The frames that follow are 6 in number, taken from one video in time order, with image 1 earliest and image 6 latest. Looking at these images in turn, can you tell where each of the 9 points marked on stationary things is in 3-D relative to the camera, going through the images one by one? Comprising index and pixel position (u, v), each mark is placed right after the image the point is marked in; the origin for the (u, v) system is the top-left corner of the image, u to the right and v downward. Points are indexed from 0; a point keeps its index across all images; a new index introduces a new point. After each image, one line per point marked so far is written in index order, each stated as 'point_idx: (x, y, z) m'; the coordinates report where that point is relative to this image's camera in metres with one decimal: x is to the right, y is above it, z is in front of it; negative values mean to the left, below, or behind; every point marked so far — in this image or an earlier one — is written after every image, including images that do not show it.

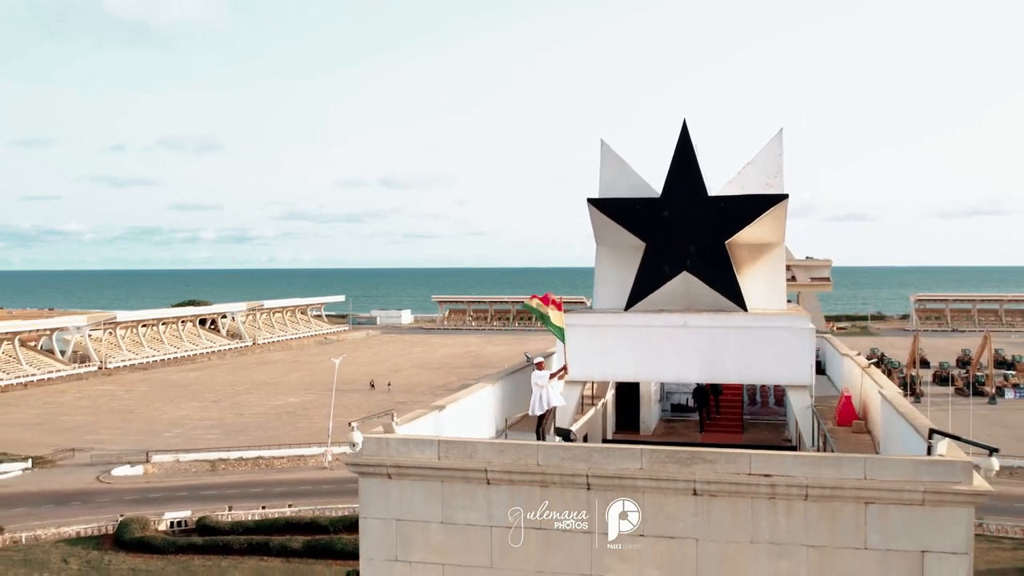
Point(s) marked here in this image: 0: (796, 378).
0: (+2.7, -0.8, +8.0) m
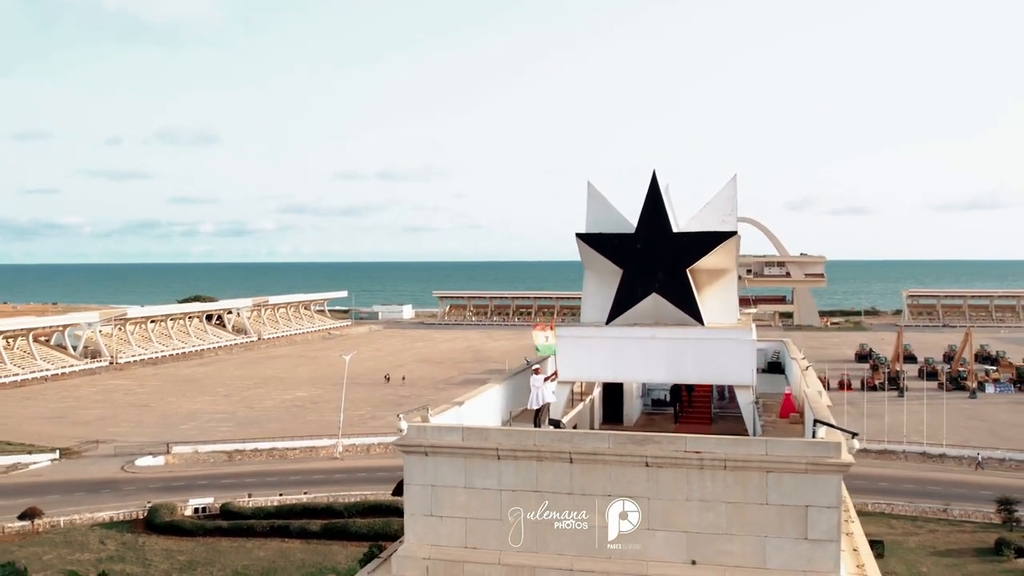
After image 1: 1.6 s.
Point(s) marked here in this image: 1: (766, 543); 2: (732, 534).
0: (+2.7, -1.0, +10.0) m
1: (+2.1, -2.1, +7.1) m
2: (+1.8, -2.0, +7.2) m
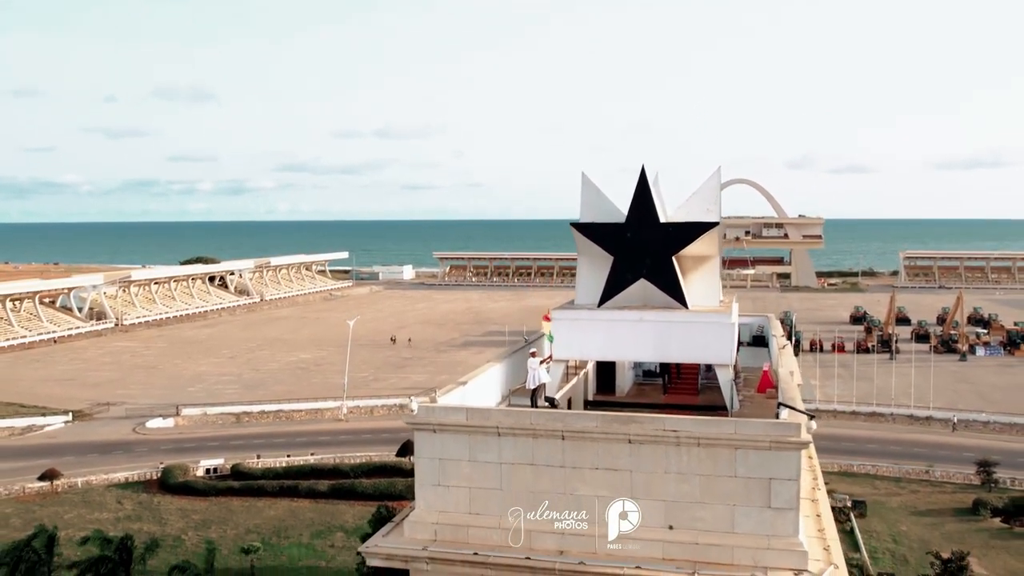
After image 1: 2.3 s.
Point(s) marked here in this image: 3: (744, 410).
0: (+2.7, -0.9, +10.8) m
1: (+2.1, -2.1, +8.0) m
2: (+1.7, -2.0, +8.1) m
3: (+2.9, -1.6, +11.1) m
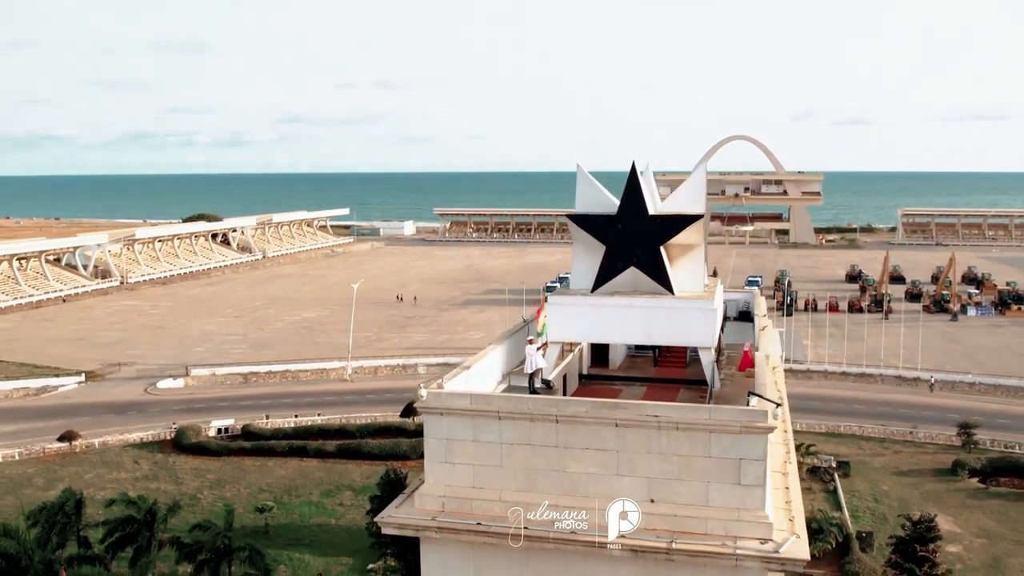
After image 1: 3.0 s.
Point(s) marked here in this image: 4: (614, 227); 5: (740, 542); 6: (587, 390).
0: (+2.7, -0.7, +11.7) m
1: (+2.0, -2.1, +8.9) m
2: (+1.7, -2.0, +9.0) m
3: (+2.9, -1.4, +12.0) m
4: (+1.4, +0.8, +12.2) m
5: (+2.3, -2.6, +8.7) m
6: (+1.2, -1.6, +13.7) m
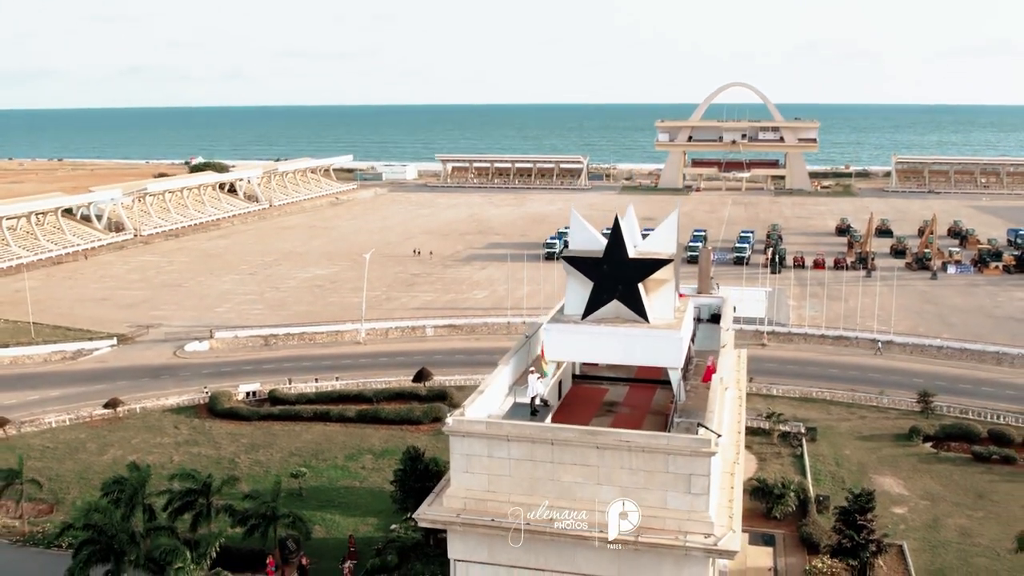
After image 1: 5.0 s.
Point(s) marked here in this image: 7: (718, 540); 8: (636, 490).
0: (+2.7, -1.2, +14.3) m
1: (+2.1, -2.8, +11.7) m
2: (+1.8, -2.7, +11.8) m
3: (+3.0, -1.9, +14.7) m
4: (+1.5, +0.4, +14.7) m
5: (+2.4, -3.3, +11.5) m
6: (+1.3, -1.9, +16.4) m
7: (+2.7, -3.3, +11.4) m
8: (+1.7, -2.8, +11.8) m
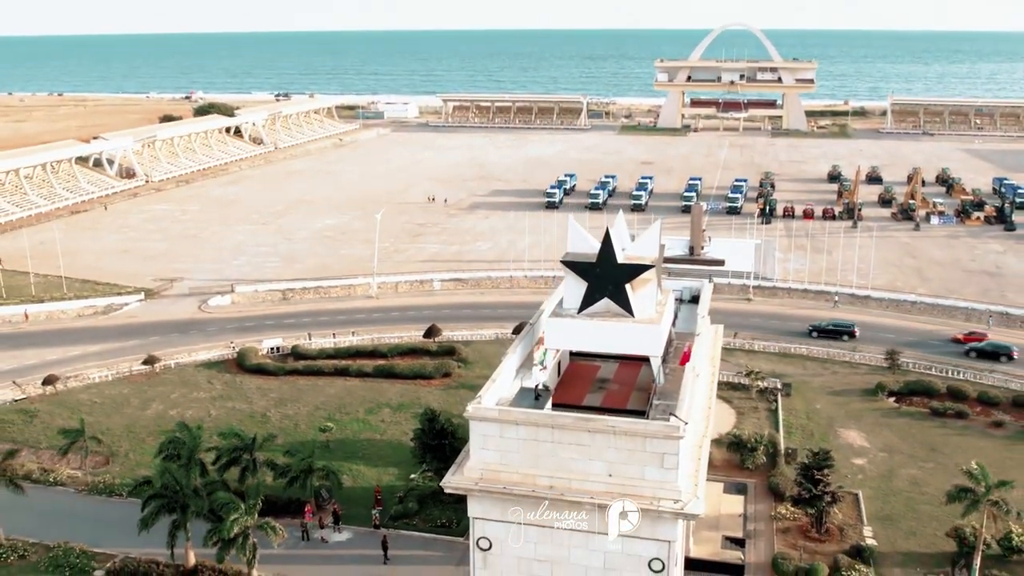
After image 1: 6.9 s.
0: (+2.9, -1.2, +17.0) m
1: (+2.2, -3.0, +14.5) m
2: (+1.9, -2.9, +14.5) m
3: (+3.1, -1.9, +17.4) m
4: (+1.6, +0.4, +17.2) m
5: (+2.5, -3.5, +14.3) m
6: (+1.4, -1.8, +19.1) m
7: (+2.8, -3.5, +14.2) m
8: (+1.8, -3.0, +14.6) m
